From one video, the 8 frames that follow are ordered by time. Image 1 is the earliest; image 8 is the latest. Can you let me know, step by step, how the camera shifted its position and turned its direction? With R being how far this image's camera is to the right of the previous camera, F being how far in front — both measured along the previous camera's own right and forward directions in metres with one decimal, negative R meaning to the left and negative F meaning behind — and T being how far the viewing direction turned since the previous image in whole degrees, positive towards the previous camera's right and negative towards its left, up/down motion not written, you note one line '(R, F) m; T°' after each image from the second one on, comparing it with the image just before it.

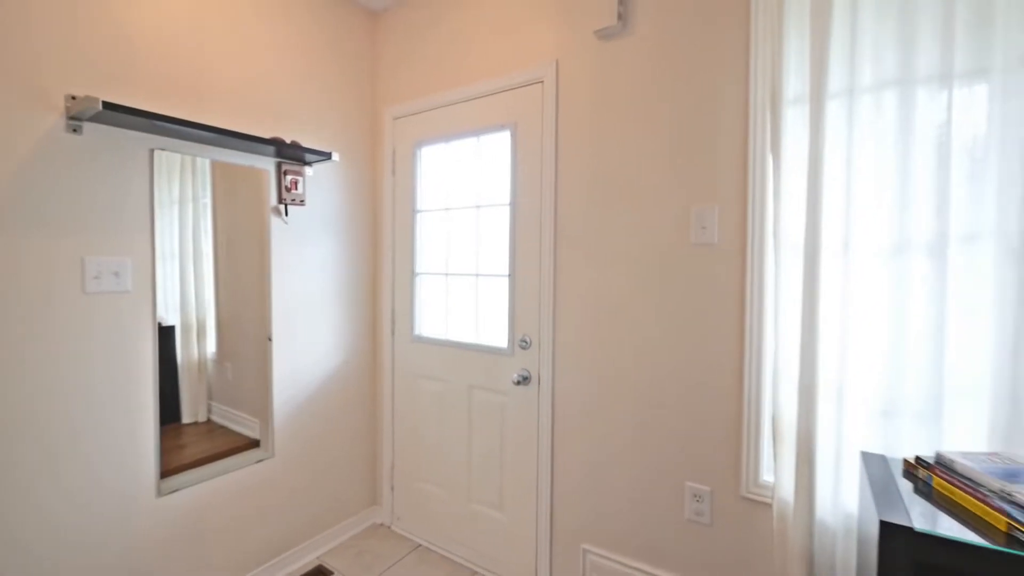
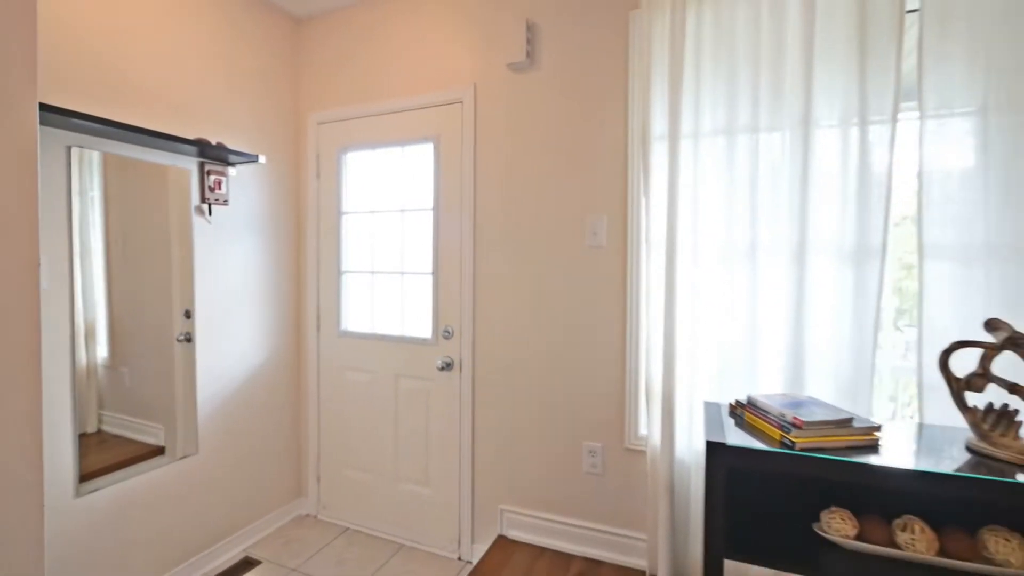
(-0.1, -0.3) m; +10°
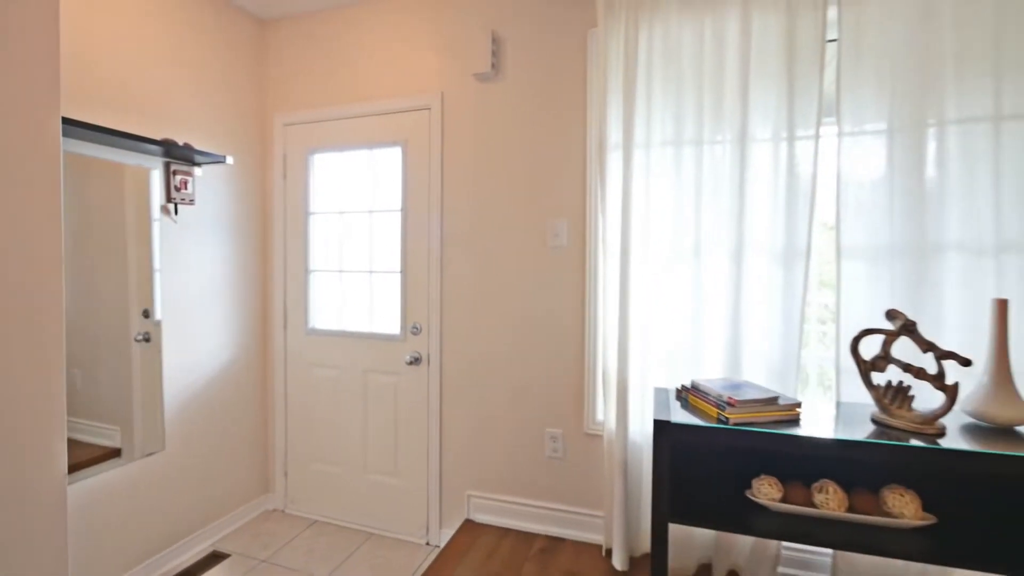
(0.0, -0.1) m; +4°
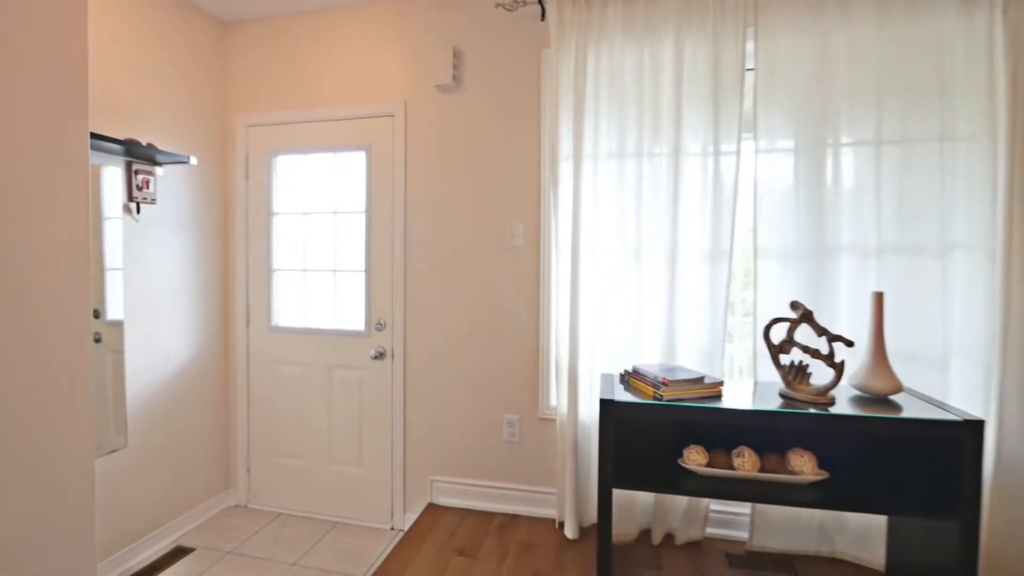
(0.0, -0.2) m; +5°
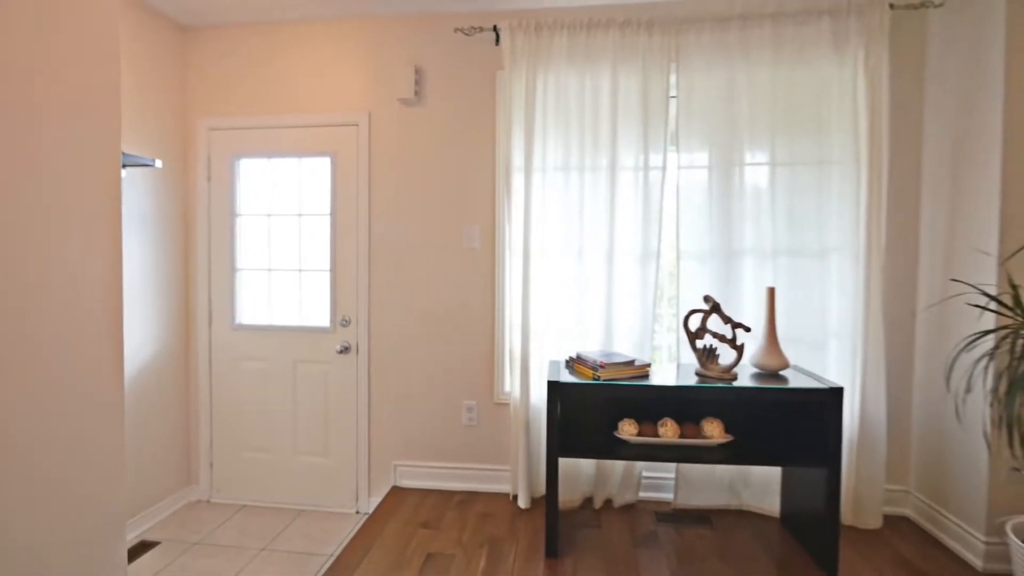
(0.0, -0.2) m; +6°
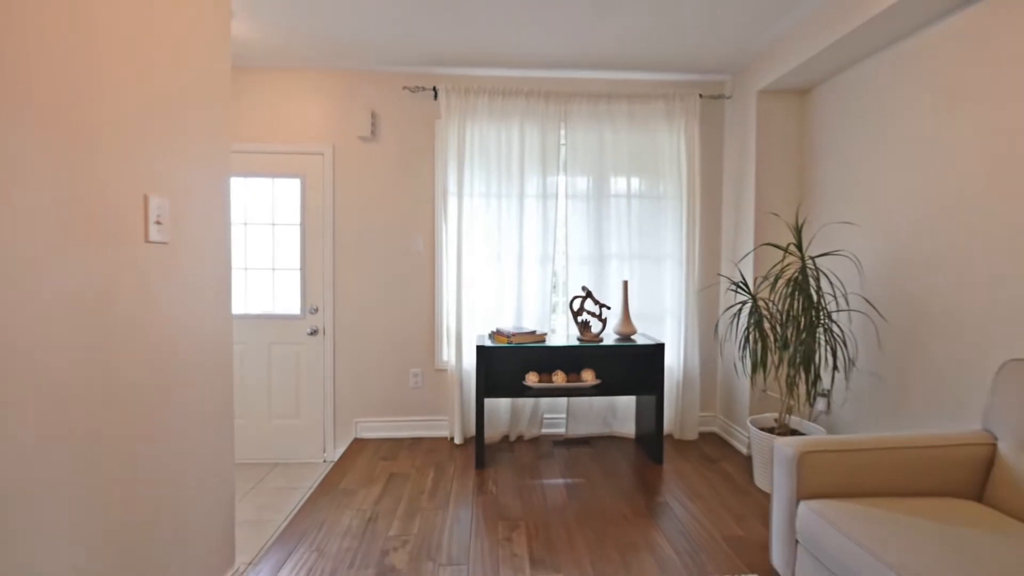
(-0.1, -0.8) m; +9°
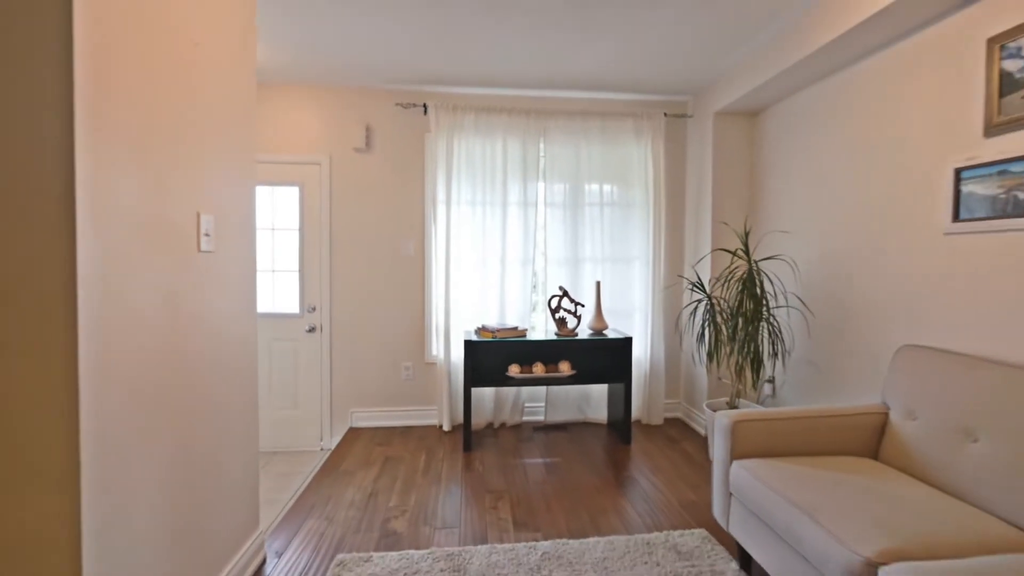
(0.0, -0.3) m; +2°
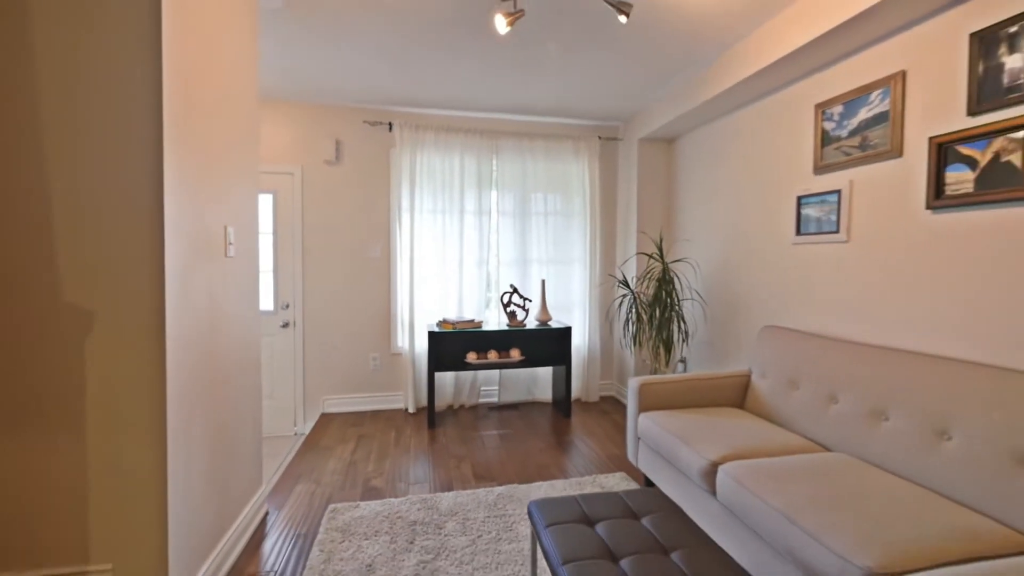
(0.0, -0.5) m; +6°
